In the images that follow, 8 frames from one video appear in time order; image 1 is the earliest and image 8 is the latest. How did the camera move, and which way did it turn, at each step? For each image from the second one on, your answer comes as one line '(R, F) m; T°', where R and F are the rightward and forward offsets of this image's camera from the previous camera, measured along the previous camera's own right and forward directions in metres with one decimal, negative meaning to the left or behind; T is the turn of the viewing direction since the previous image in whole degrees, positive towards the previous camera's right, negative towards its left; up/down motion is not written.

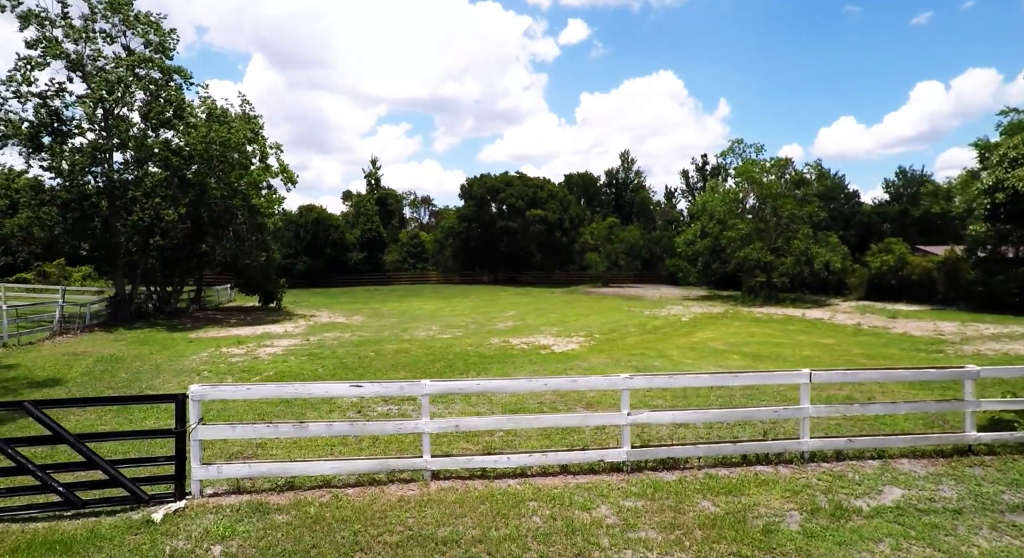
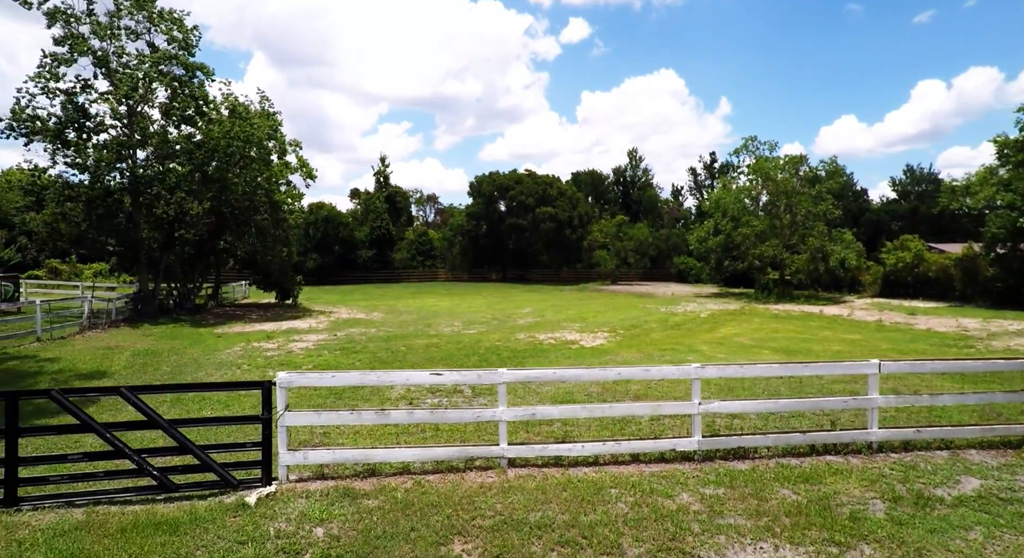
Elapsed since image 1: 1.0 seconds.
(-0.5, -0.1) m; -1°
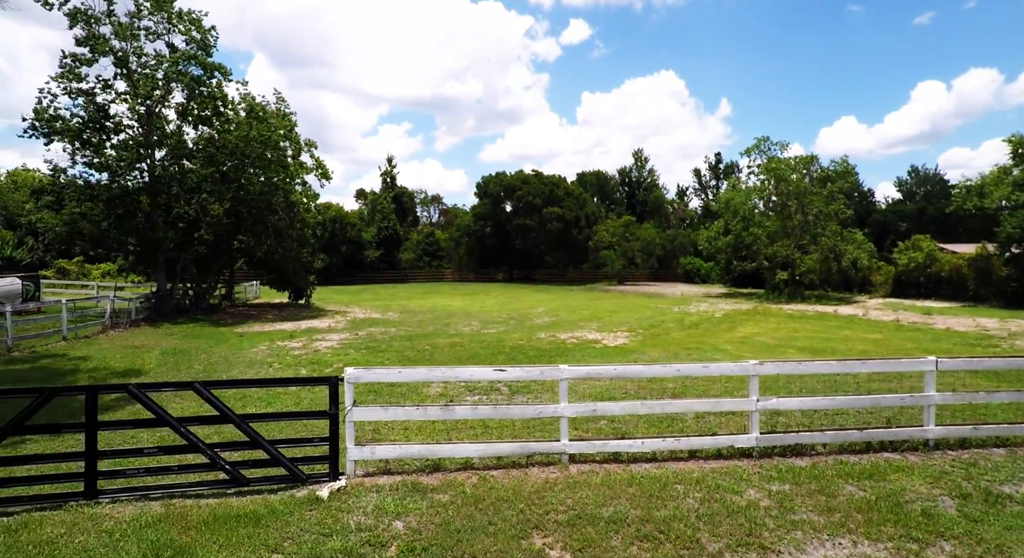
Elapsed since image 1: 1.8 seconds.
(-0.4, 0.0) m; -1°
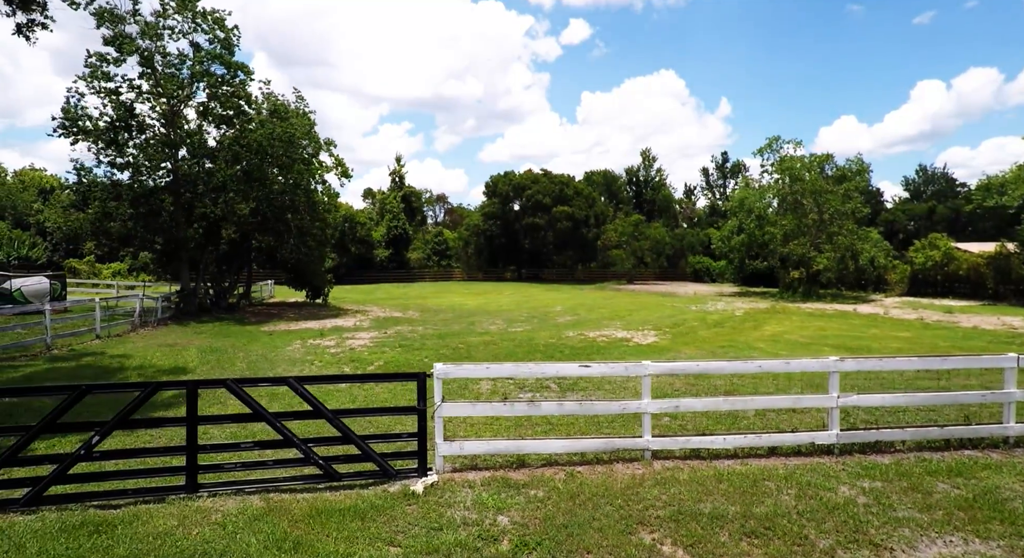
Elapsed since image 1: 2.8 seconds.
(-0.6, 0.0) m; -1°
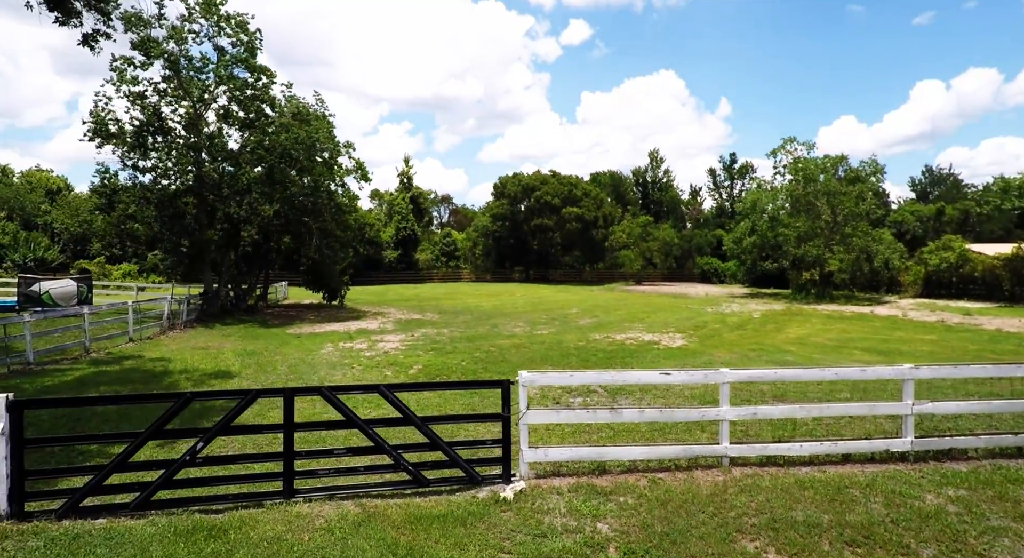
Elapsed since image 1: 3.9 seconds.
(-0.6, -0.1) m; -1°
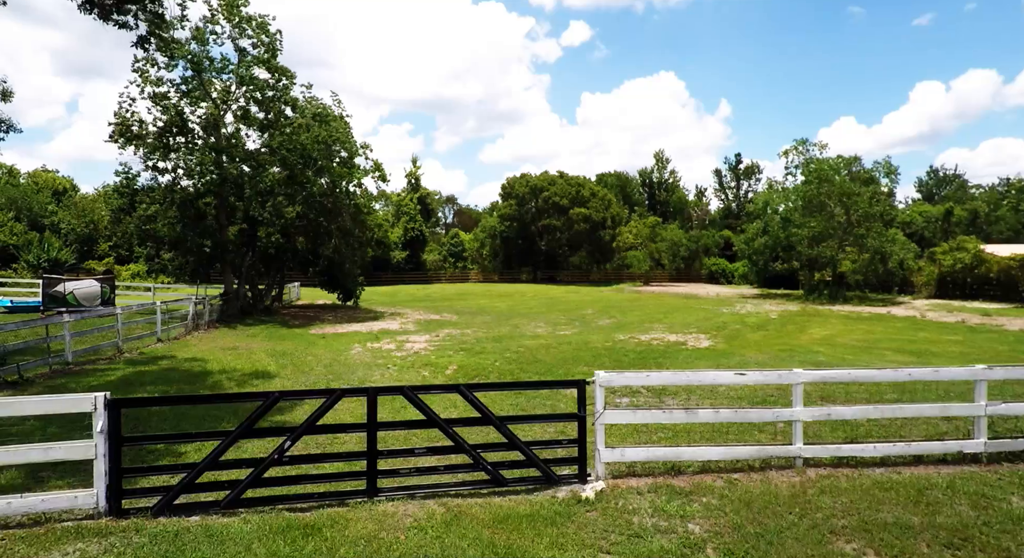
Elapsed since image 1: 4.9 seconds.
(-0.5, 0.0) m; -1°
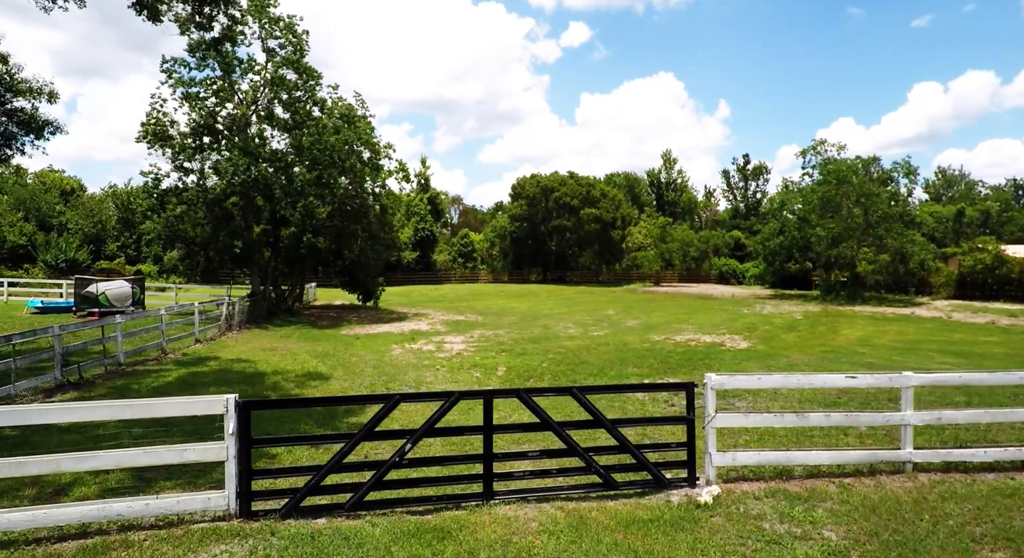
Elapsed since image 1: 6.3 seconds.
(-0.7, 0.0) m; -1°
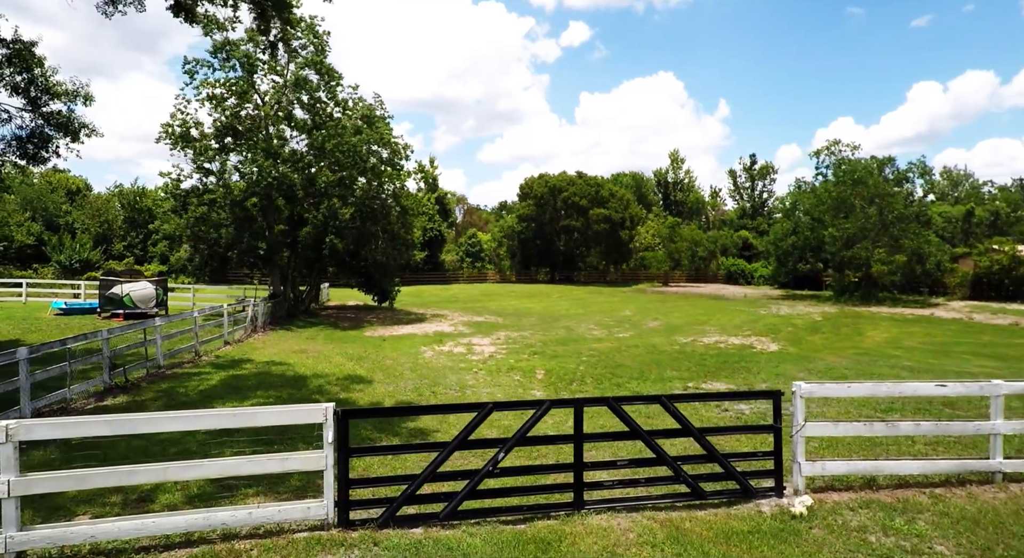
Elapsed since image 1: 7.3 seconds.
(-0.6, +0.1) m; -1°
